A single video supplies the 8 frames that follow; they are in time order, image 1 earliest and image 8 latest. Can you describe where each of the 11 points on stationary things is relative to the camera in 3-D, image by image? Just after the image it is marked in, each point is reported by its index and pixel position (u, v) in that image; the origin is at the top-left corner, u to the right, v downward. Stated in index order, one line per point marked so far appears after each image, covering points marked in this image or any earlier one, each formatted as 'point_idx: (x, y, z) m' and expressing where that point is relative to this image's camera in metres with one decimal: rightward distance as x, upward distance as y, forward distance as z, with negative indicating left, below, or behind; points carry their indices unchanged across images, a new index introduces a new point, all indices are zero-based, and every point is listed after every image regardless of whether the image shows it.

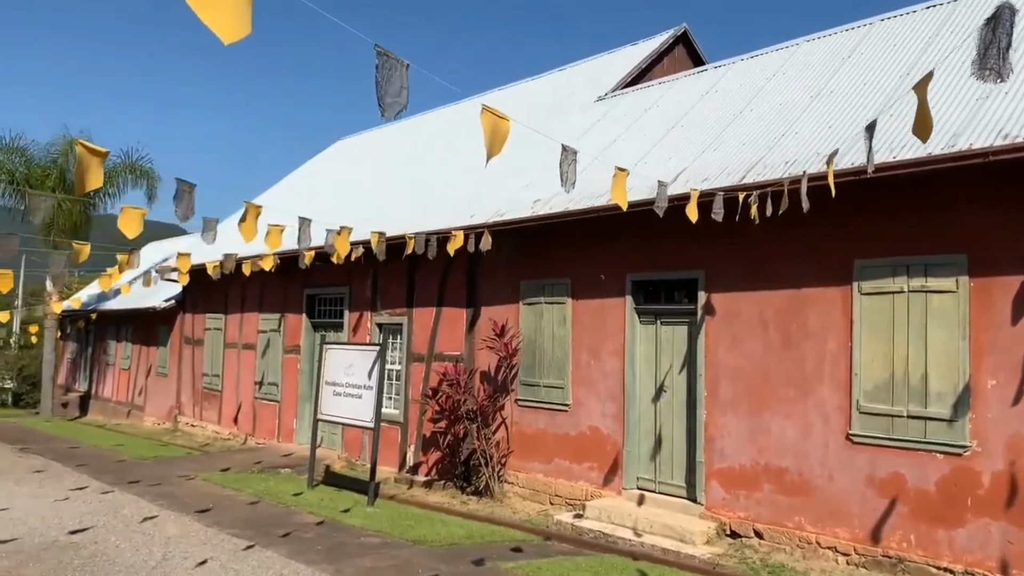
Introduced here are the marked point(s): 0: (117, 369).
0: (-8.8, -1.8, +19.1) m
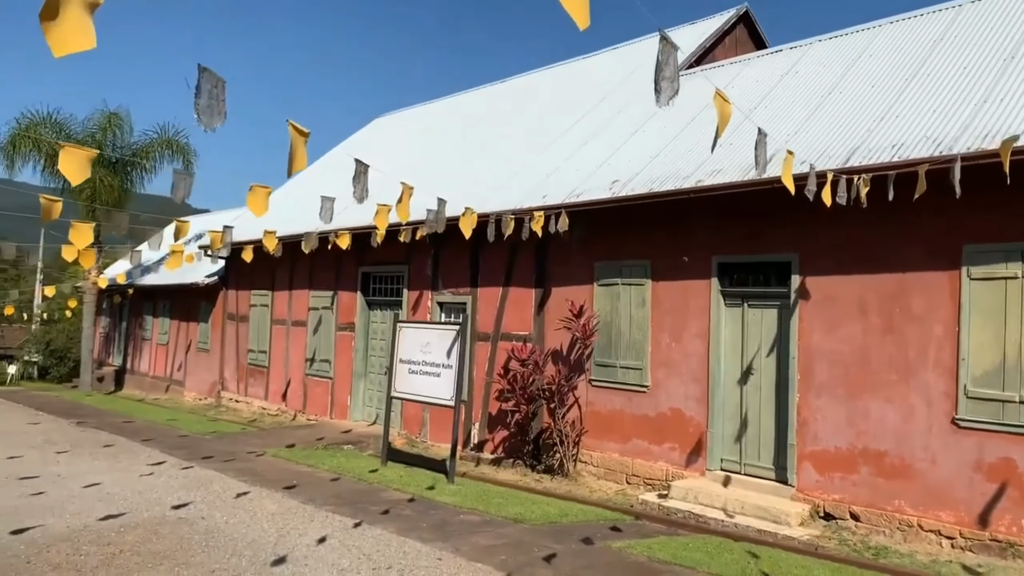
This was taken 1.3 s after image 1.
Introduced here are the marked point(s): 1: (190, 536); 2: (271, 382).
0: (-8.0, -1.3, +19.2) m
1: (-2.1, -1.6, +5.5) m
2: (-4.0, -1.6, +14.4) m
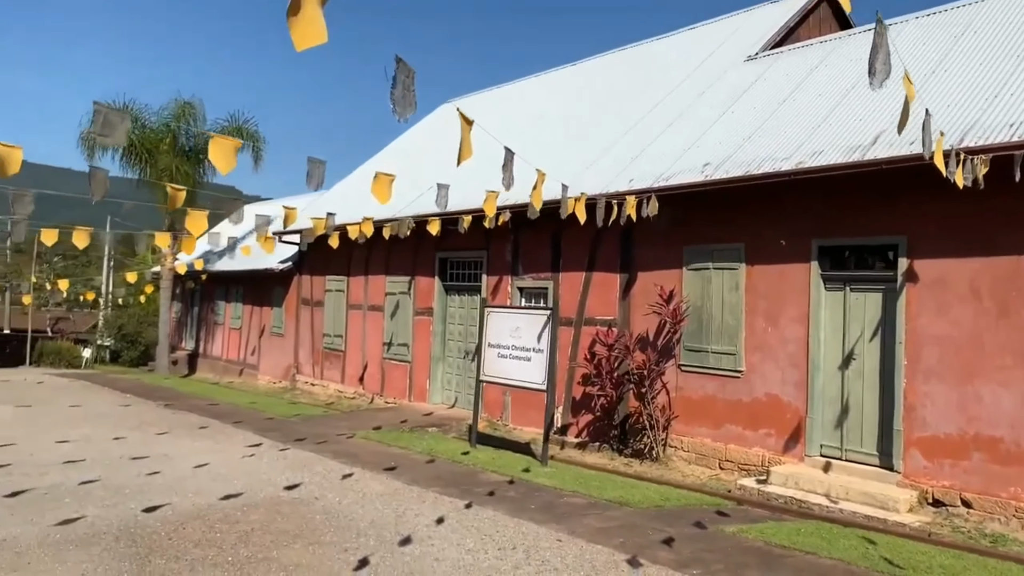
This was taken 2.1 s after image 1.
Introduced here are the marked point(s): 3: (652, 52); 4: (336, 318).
0: (-6.5, -0.9, +19.7) m
1: (-1.3, -1.5, +5.6) m
2: (-2.8, -1.3, +14.6) m
3: (+2.0, +3.3, +12.2) m
4: (-3.1, -0.5, +15.1) m
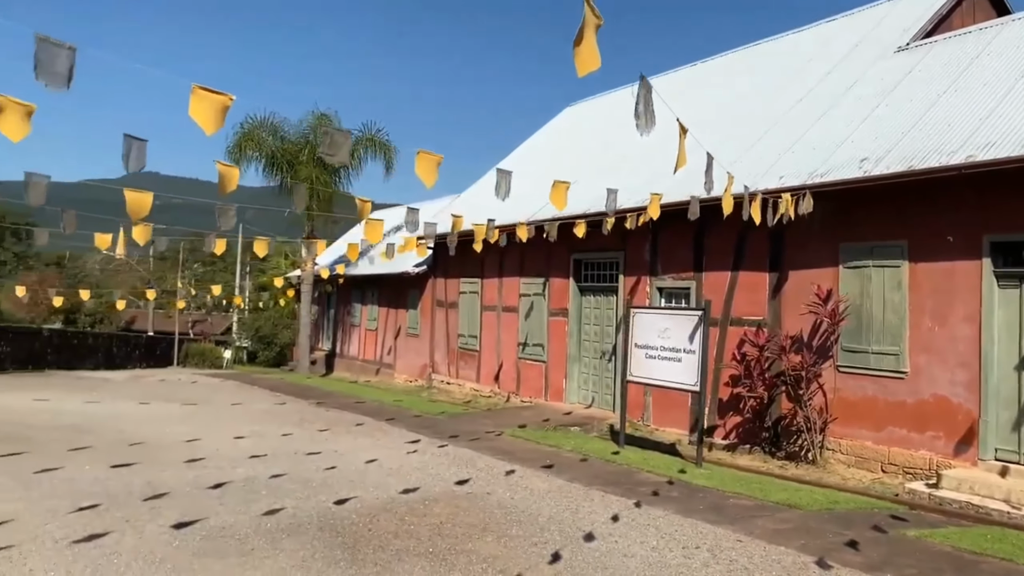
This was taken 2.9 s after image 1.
0: (-3.6, -1.0, +20.4) m
1: (-0.2, -1.5, +5.9) m
2: (-0.5, -1.4, +15.0) m
3: (+3.9, +3.4, +11.9) m
4: (-0.8, -0.6, +15.5) m
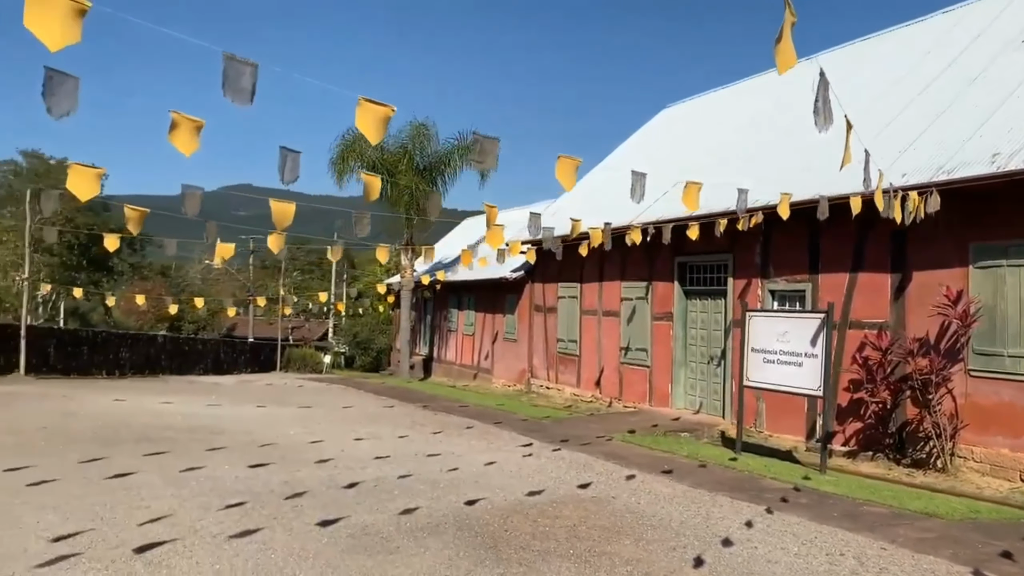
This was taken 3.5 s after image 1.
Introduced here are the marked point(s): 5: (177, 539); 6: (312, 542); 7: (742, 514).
0: (-1.3, -1.1, +20.7) m
1: (+0.7, -1.5, +5.8) m
2: (+1.2, -1.4, +14.9) m
3: (+5.3, +3.3, +11.6) m
4: (+1.0, -0.7, +15.5) m
5: (-1.8, -1.4, +4.7) m
6: (-1.1, -1.4, +4.8) m
7: (+1.6, -1.5, +5.8) m
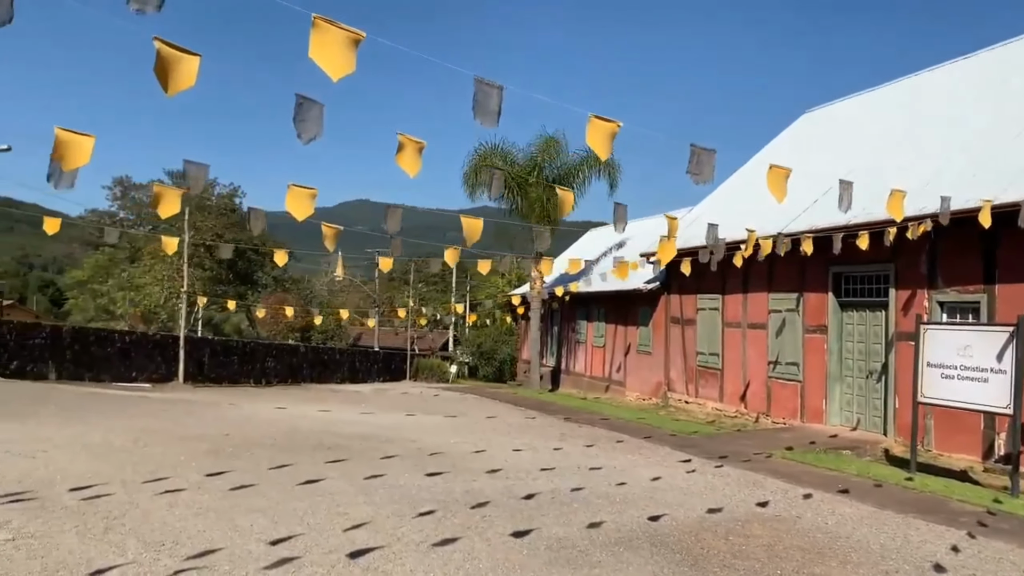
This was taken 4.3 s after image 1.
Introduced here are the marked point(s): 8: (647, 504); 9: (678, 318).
0: (+1.9, -1.4, +20.6) m
1: (+1.9, -1.6, +5.7) m
2: (+3.6, -1.6, +14.6) m
3: (+7.2, +3.2, +10.8) m
4: (+3.5, -0.9, +15.2) m
5: (-0.7, -1.5, +4.8) m
6: (0.0, -1.5, +4.8) m
7: (+2.8, -1.6, +5.5) m
8: (+1.0, -1.6, +6.4) m
9: (+3.2, -0.6, +16.4) m
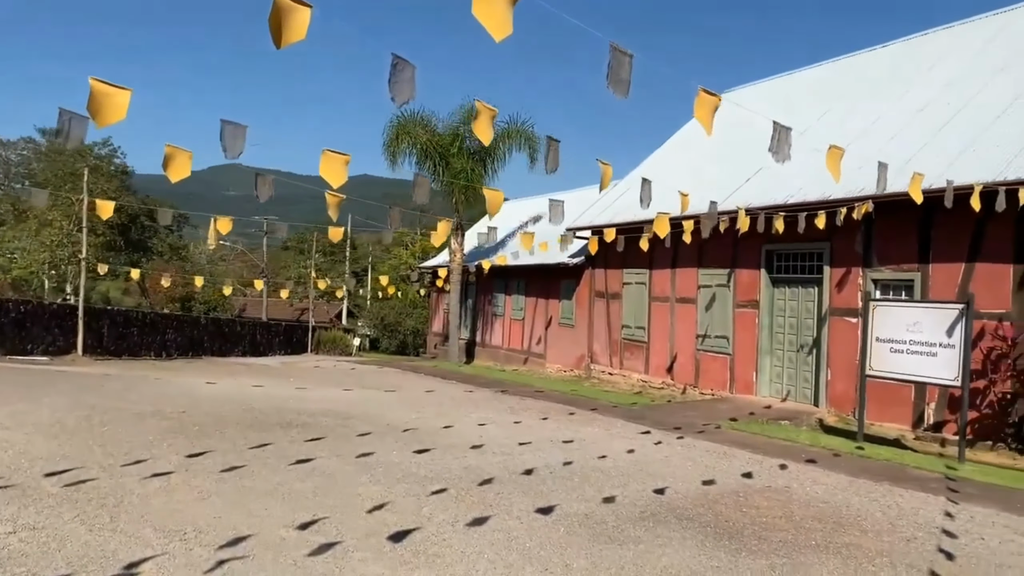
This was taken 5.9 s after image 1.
0: (-0.1, -0.8, +20.7) m
1: (+2.0, -1.5, +5.9) m
2: (+2.5, -1.2, +15.0) m
3: (+6.6, +3.5, +11.5) m
4: (+2.3, -0.4, +15.5) m
5: (-0.5, -1.3, +4.7) m
6: (+0.2, -1.3, +4.8) m
7: (+2.9, -1.5, +5.9) m
8: (+1.0, -1.4, +6.5) m
9: (+1.8, -0.1, +16.6) m
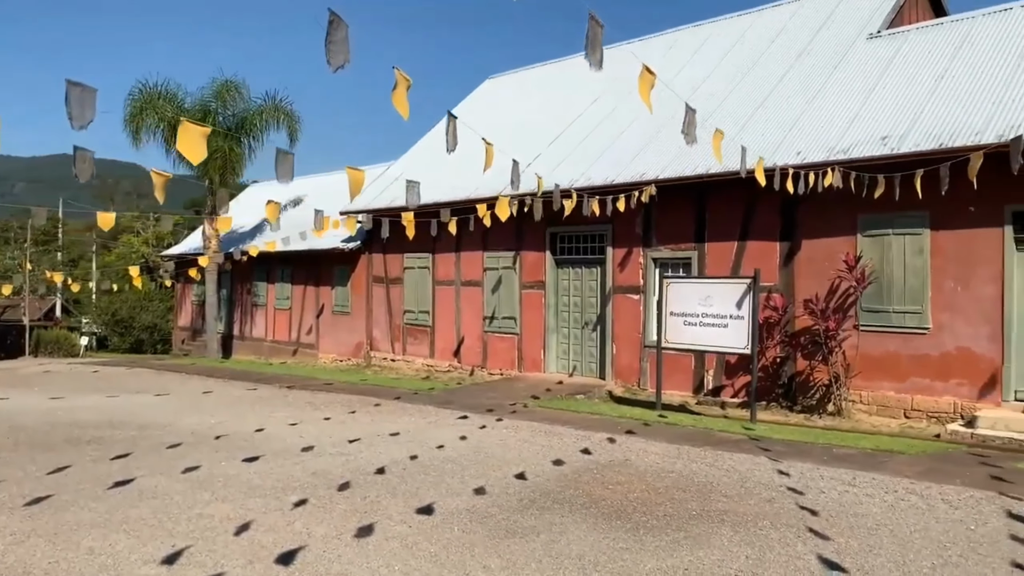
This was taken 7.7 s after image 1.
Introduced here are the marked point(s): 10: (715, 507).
0: (-5.4, -0.5, +19.6) m
1: (+1.0, -1.3, +6.1) m
2: (-1.3, -0.9, +14.9) m
3: (+3.6, +3.8, +12.7) m
4: (-1.6, -0.1, +15.3) m
5: (-1.0, -1.3, +4.2) m
6: (-0.4, -1.3, +4.5) m
7: (+1.8, -1.3, +6.3) m
8: (-0.1, -1.3, +6.4) m
9: (-2.4, +0.2, +16.2) m
10: (+1.2, -1.3, +5.0) m
